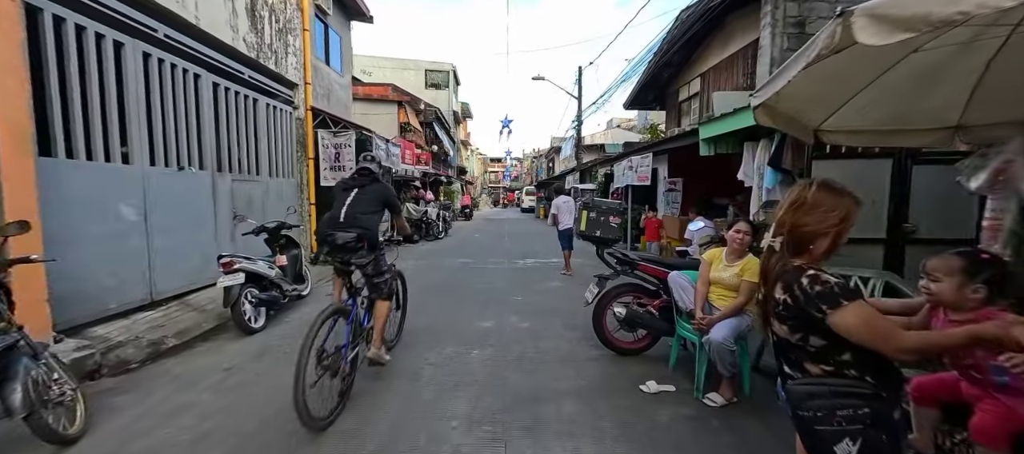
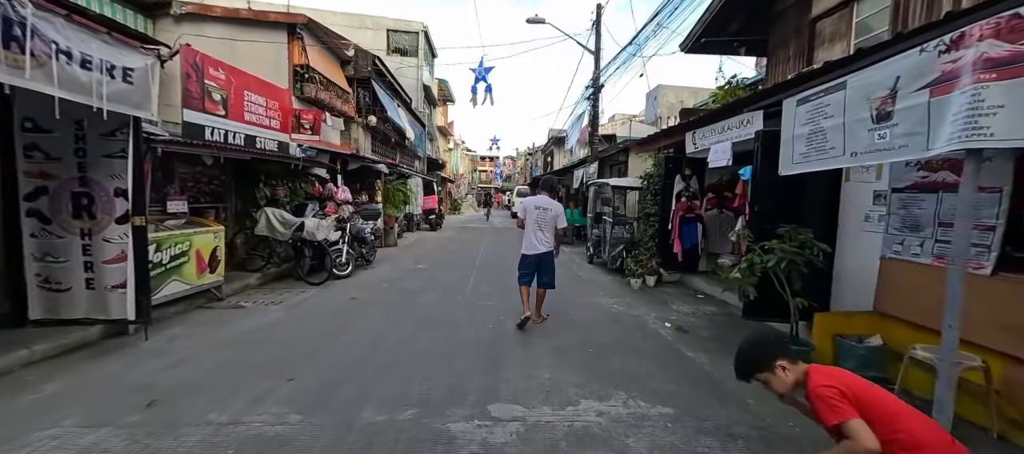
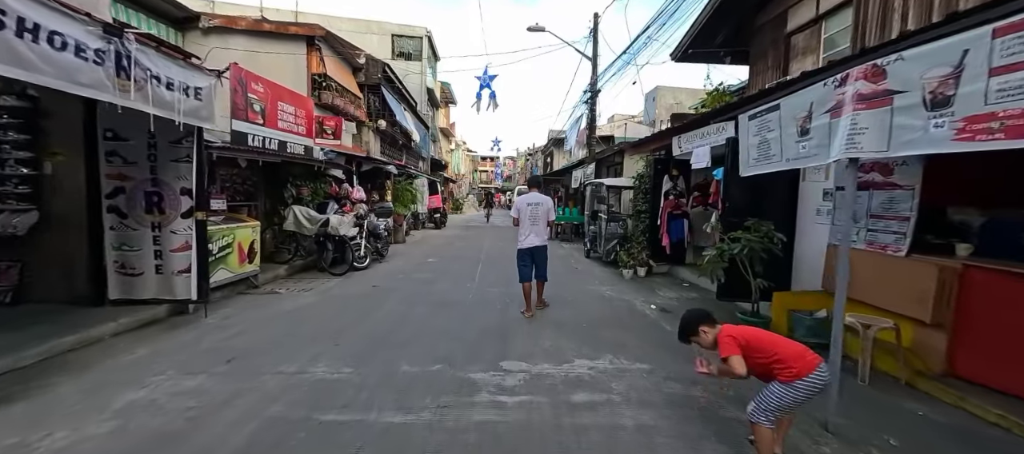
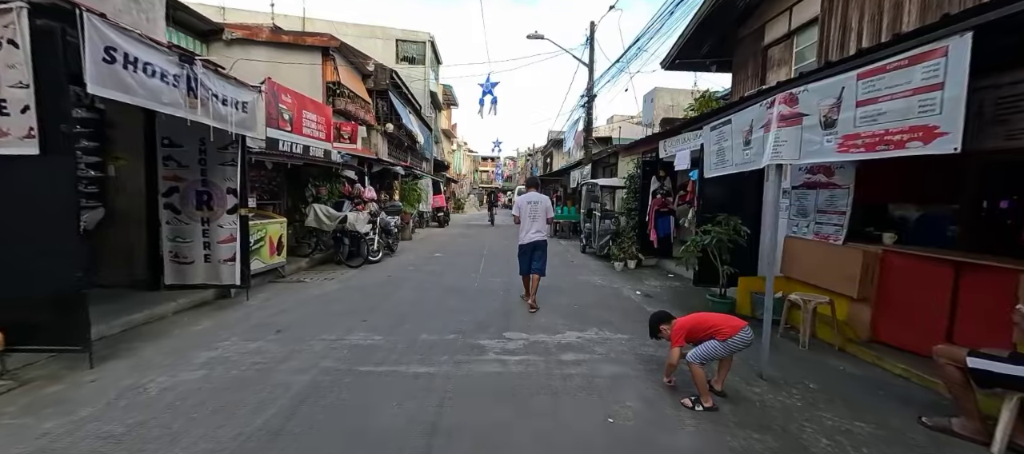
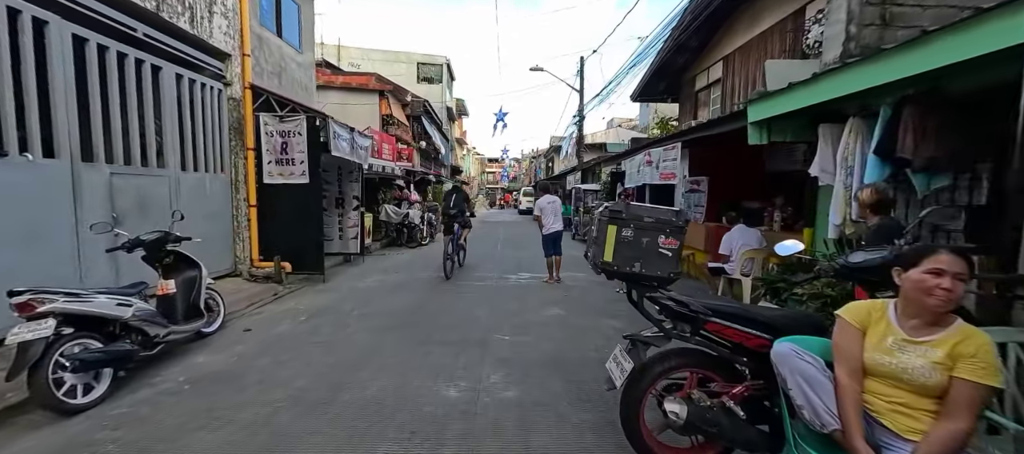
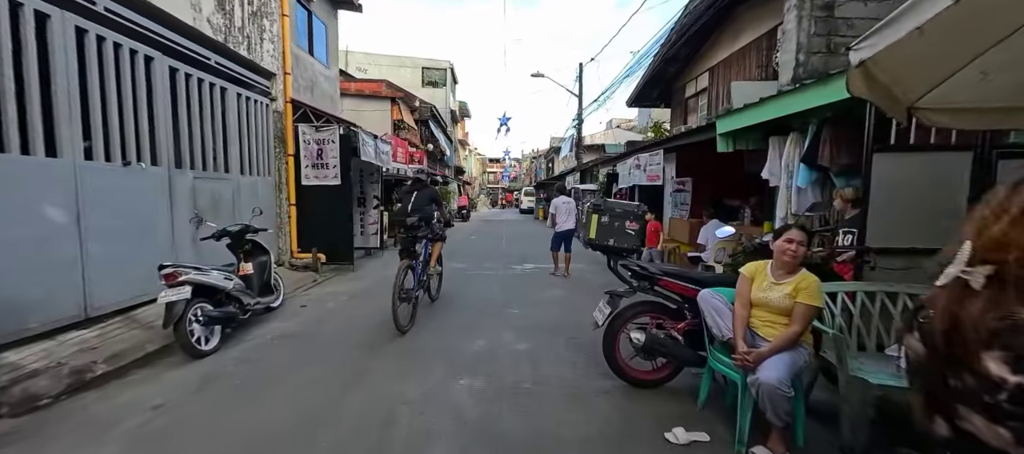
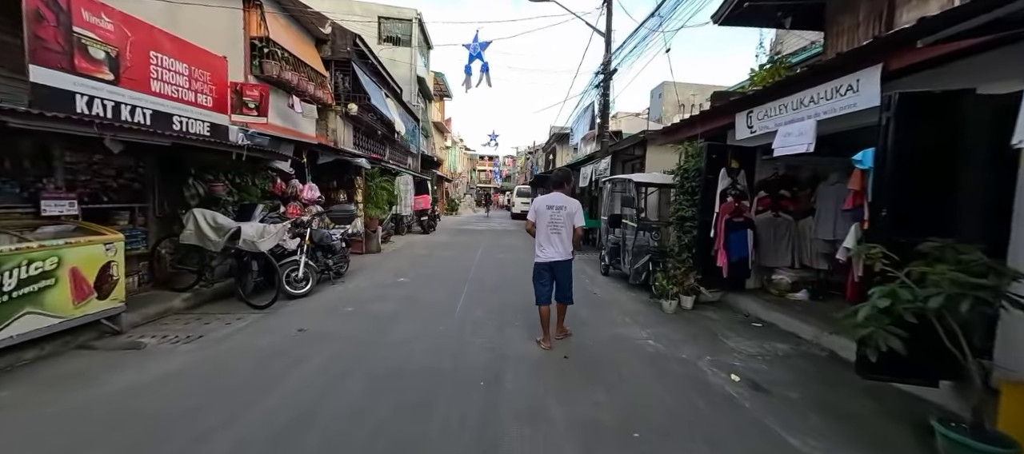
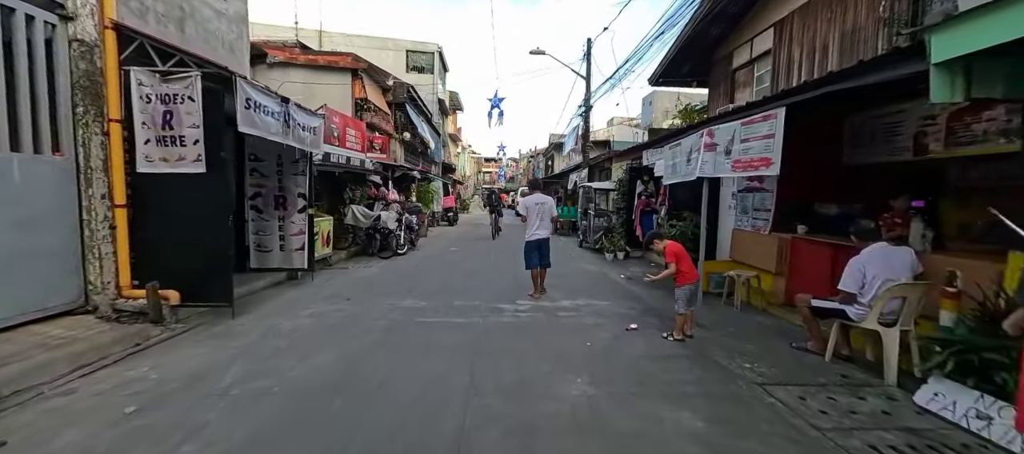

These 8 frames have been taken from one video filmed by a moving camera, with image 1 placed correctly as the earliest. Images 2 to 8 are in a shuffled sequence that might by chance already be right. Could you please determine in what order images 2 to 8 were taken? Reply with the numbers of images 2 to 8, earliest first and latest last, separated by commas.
6, 5, 8, 4, 3, 2, 7
